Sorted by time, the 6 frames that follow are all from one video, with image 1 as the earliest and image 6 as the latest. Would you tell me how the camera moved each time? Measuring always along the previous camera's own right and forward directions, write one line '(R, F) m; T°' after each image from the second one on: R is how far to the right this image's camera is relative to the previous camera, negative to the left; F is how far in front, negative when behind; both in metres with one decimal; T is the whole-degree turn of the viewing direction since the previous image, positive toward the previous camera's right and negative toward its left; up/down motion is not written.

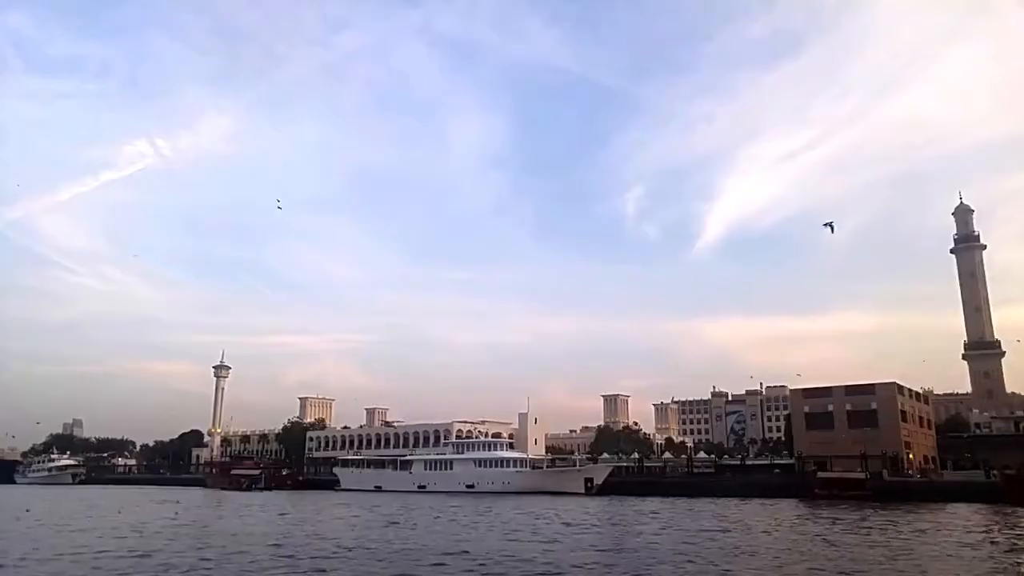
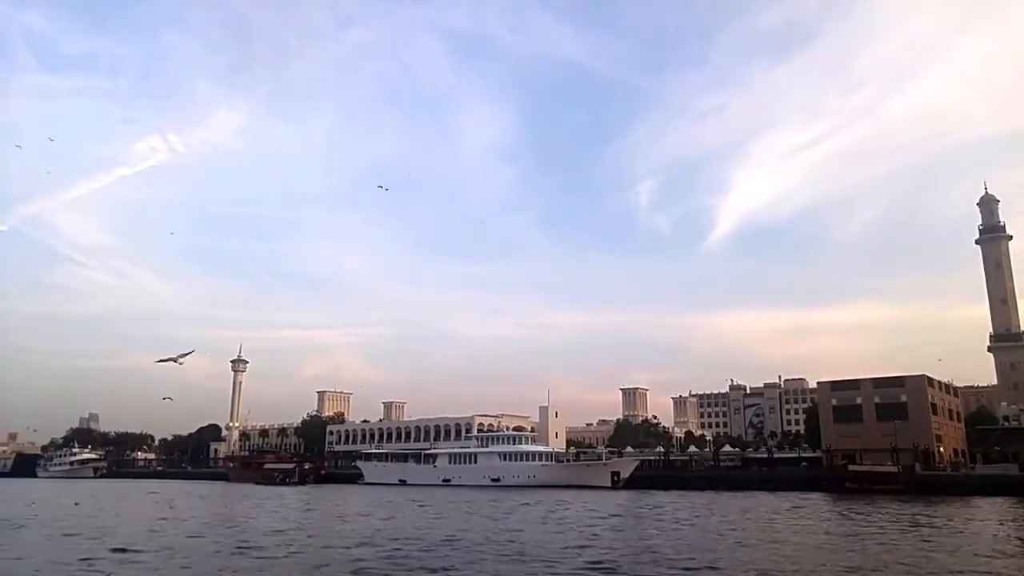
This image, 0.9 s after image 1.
(-1.1, +0.5) m; -1°
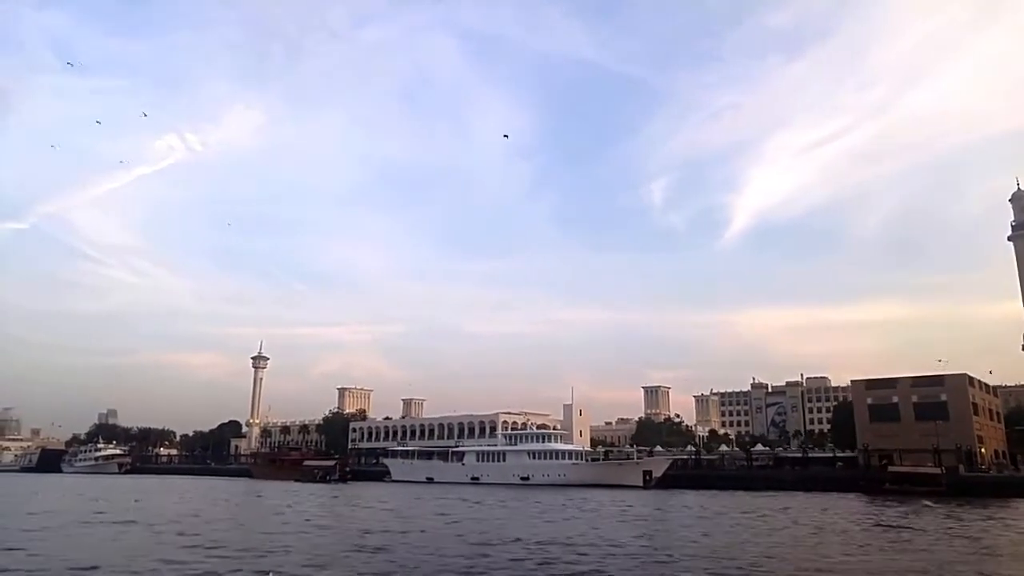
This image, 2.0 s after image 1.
(-1.4, +0.9) m; -1°
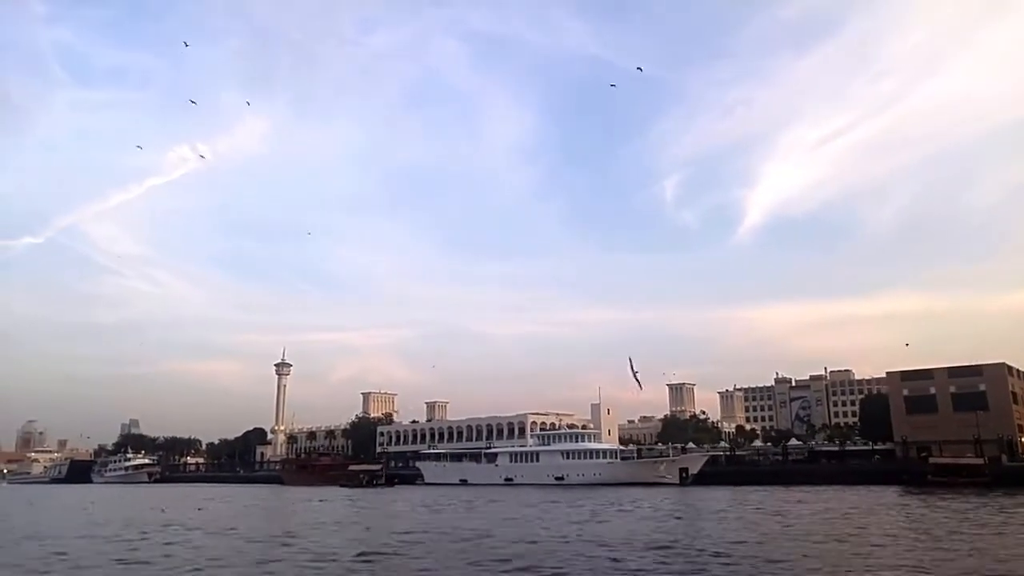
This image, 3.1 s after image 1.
(-1.4, +0.2) m; -1°
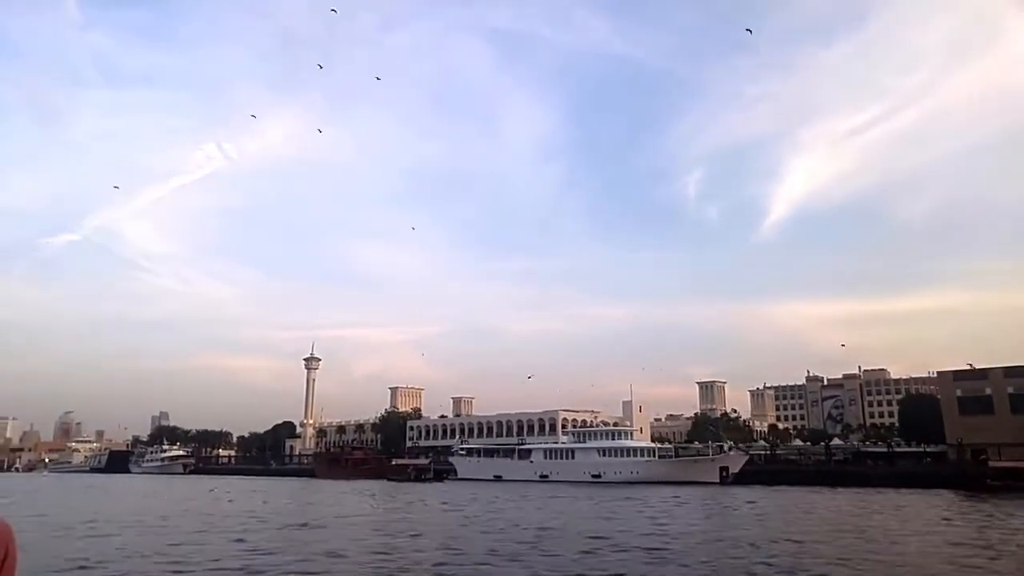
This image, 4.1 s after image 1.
(-1.2, +0.6) m; -2°
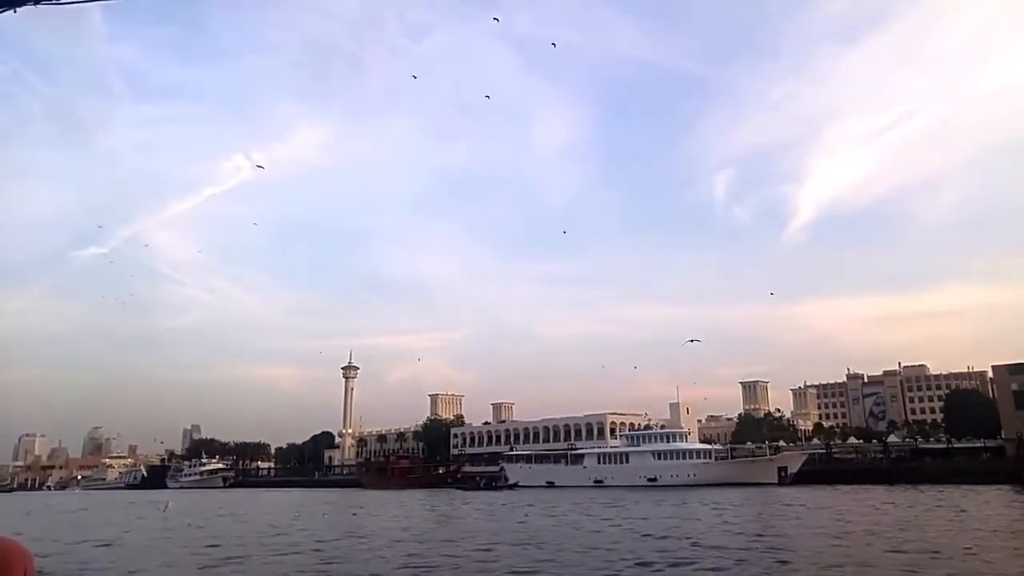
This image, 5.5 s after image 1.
(-2.0, +0.3) m; -2°
